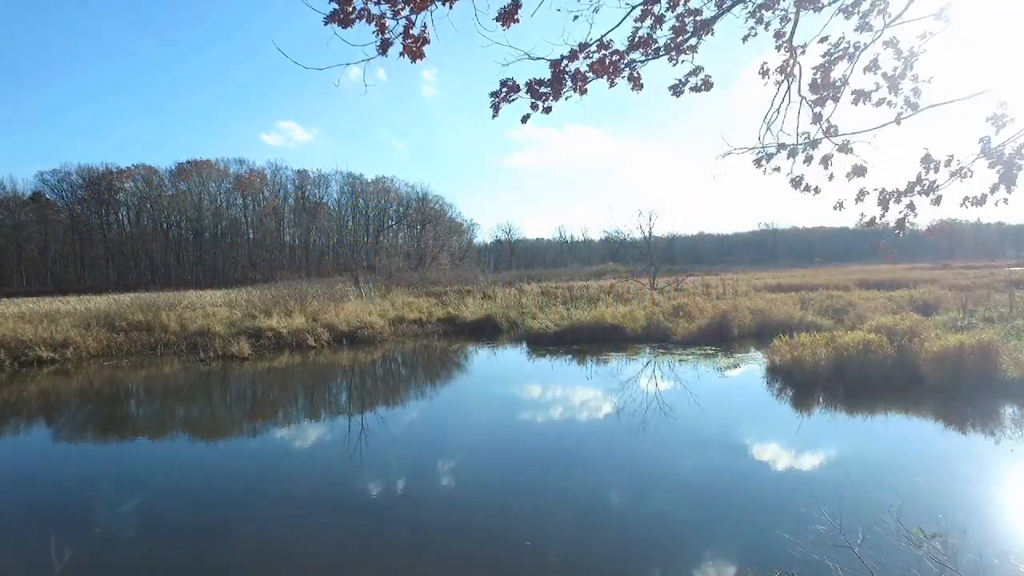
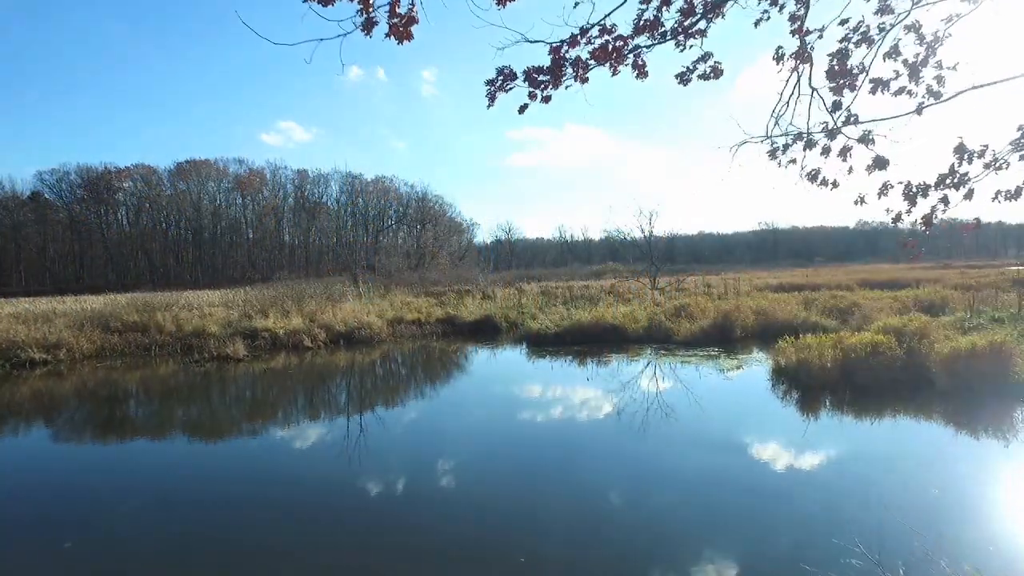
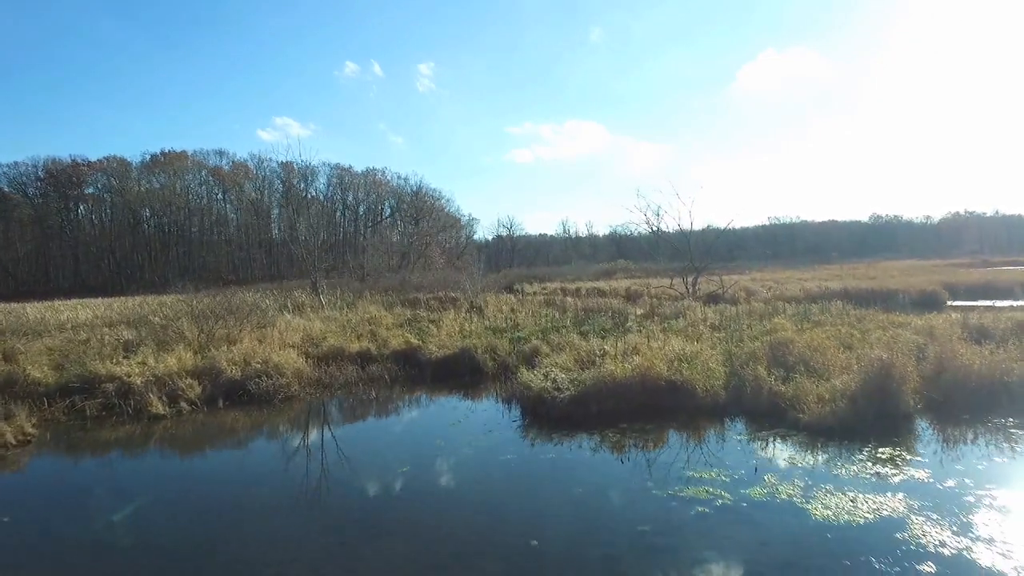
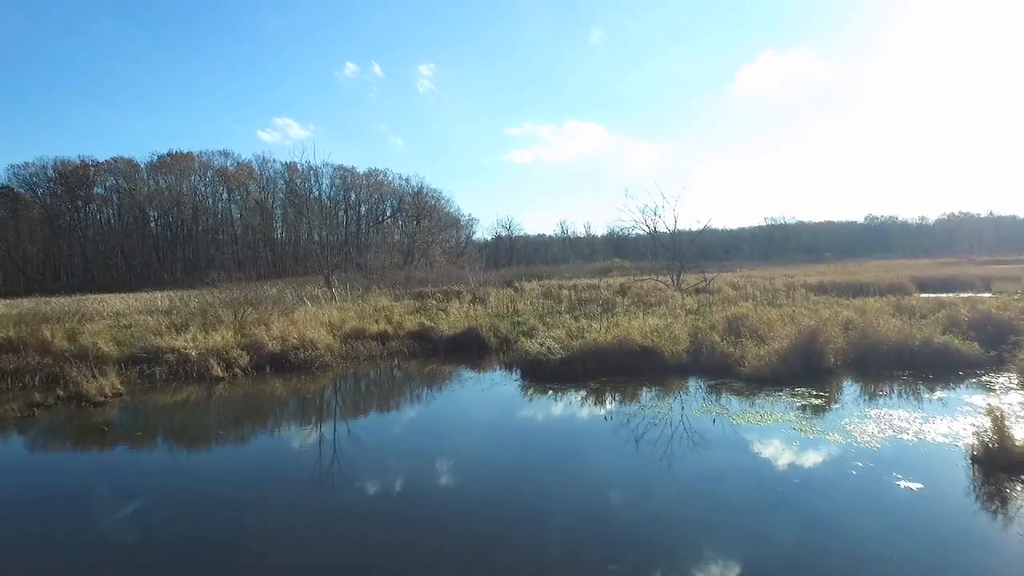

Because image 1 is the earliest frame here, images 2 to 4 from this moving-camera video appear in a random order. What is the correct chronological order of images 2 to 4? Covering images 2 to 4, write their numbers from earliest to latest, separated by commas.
2, 4, 3
